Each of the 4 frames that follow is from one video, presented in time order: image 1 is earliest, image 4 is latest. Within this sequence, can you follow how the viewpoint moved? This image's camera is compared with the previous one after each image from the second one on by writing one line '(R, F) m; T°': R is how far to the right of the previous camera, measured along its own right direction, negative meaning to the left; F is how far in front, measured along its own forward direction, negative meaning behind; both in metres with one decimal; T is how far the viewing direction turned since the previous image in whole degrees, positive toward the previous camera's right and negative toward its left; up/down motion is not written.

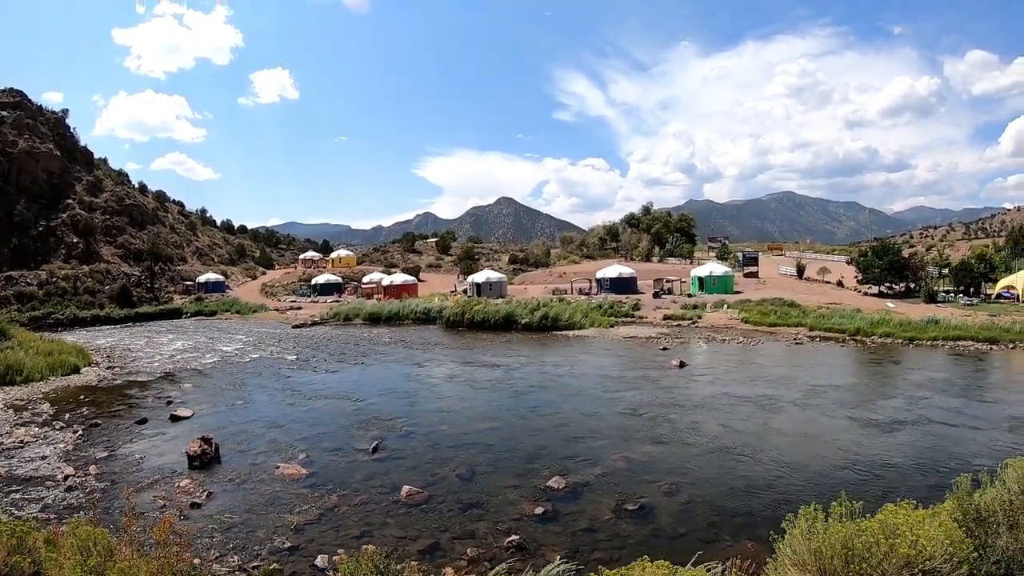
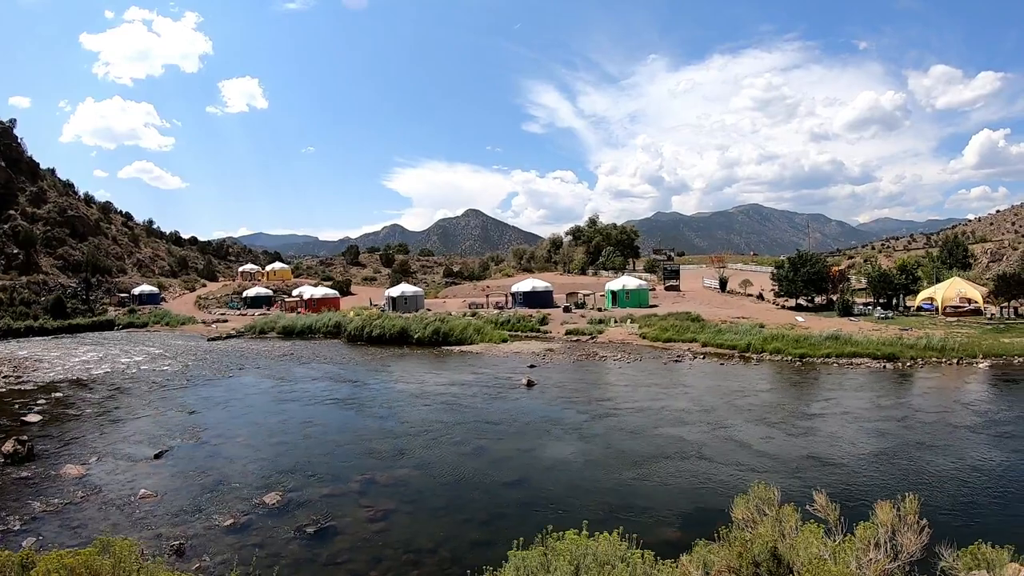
(+5.5, +0.5) m; +1°
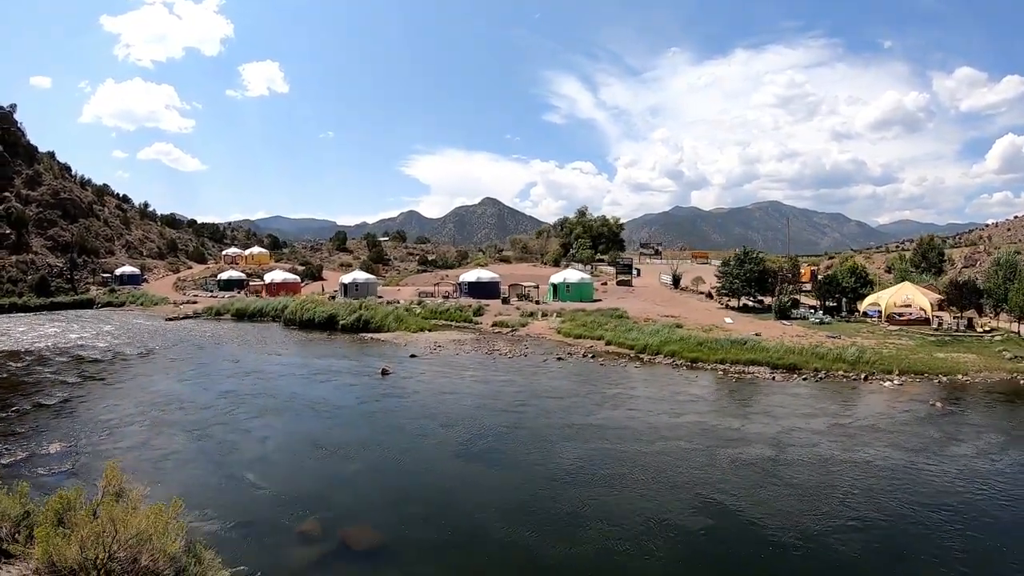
(+6.7, -0.4) m; -4°
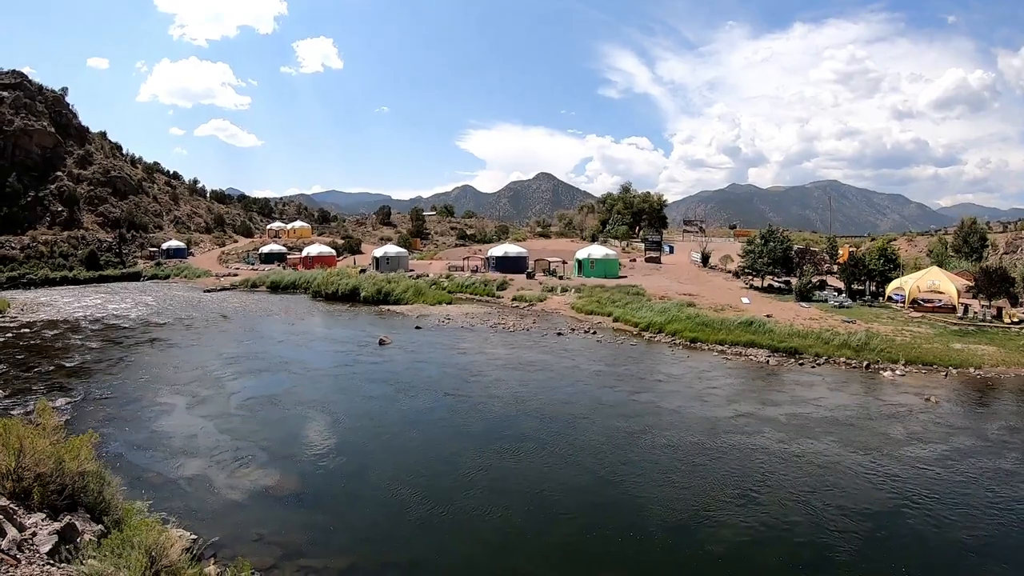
(+2.7, -0.8) m; -6°
